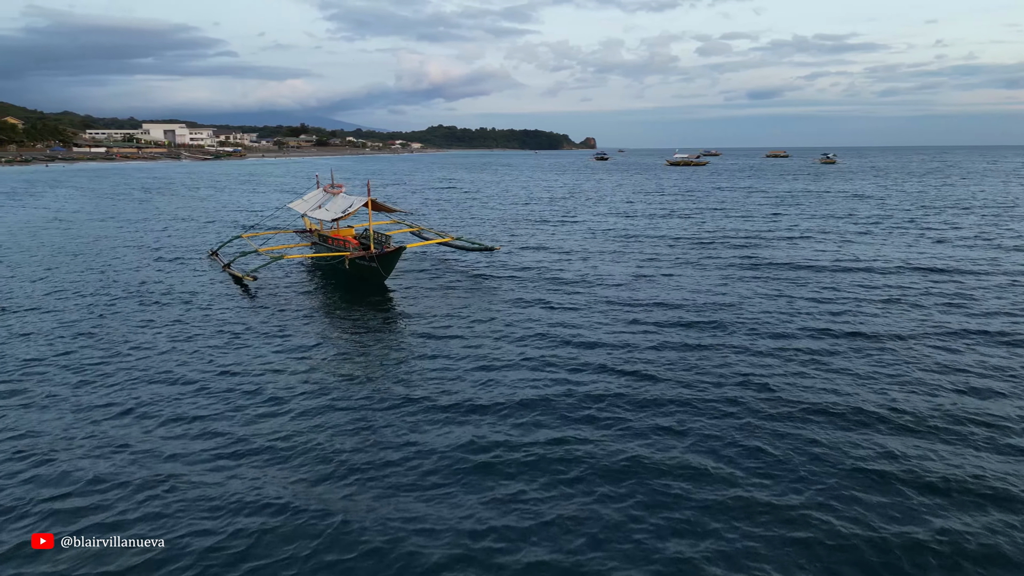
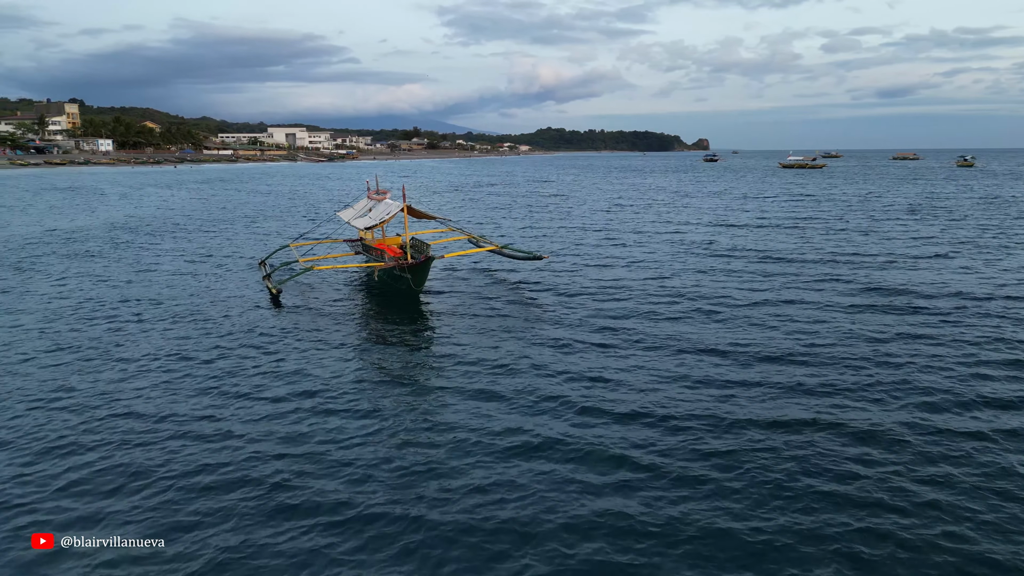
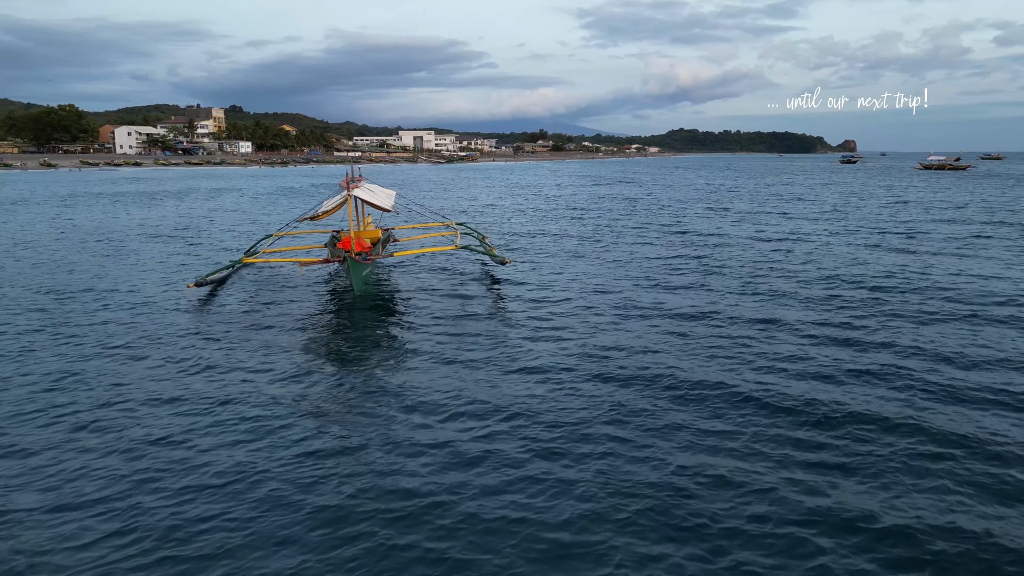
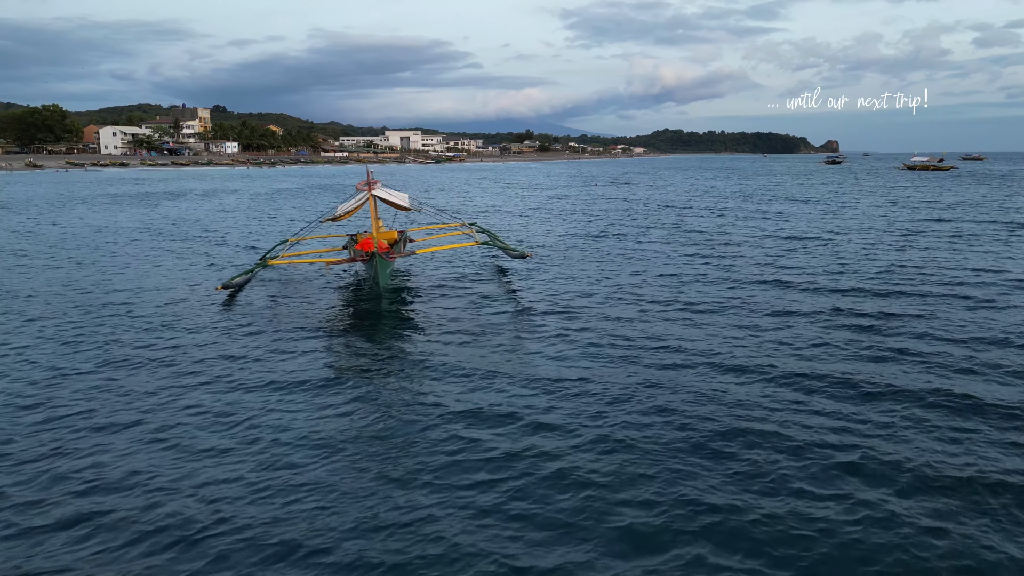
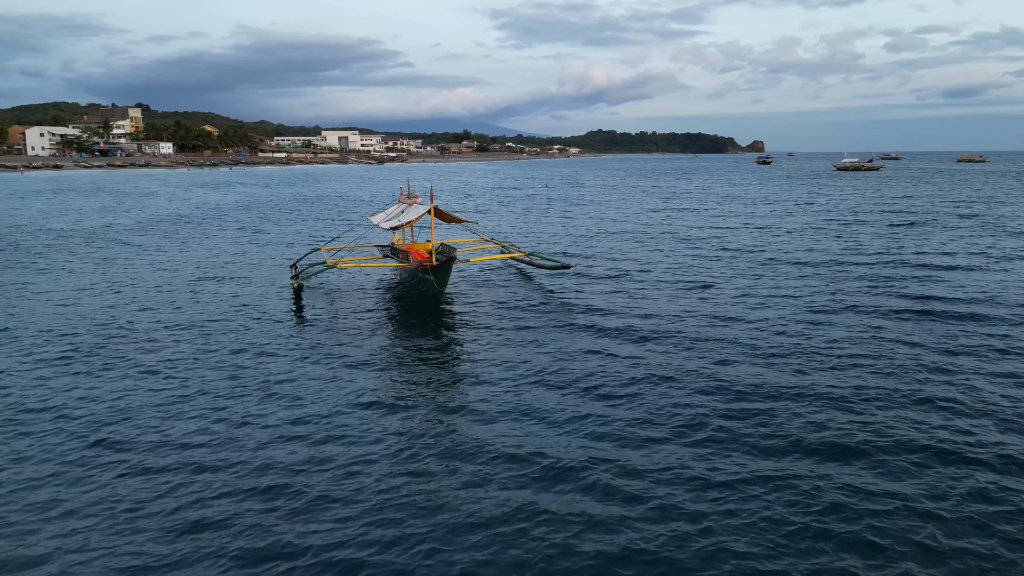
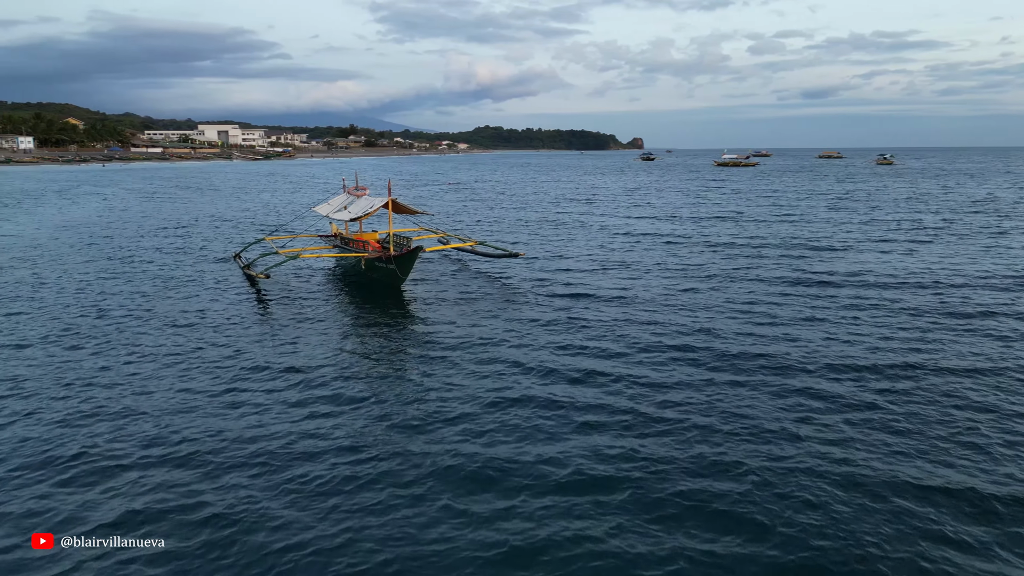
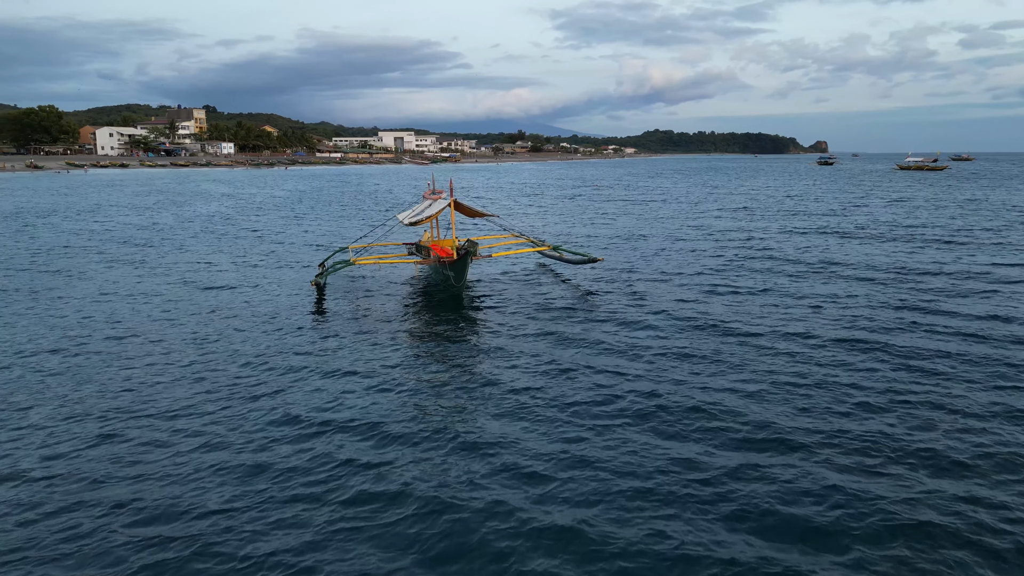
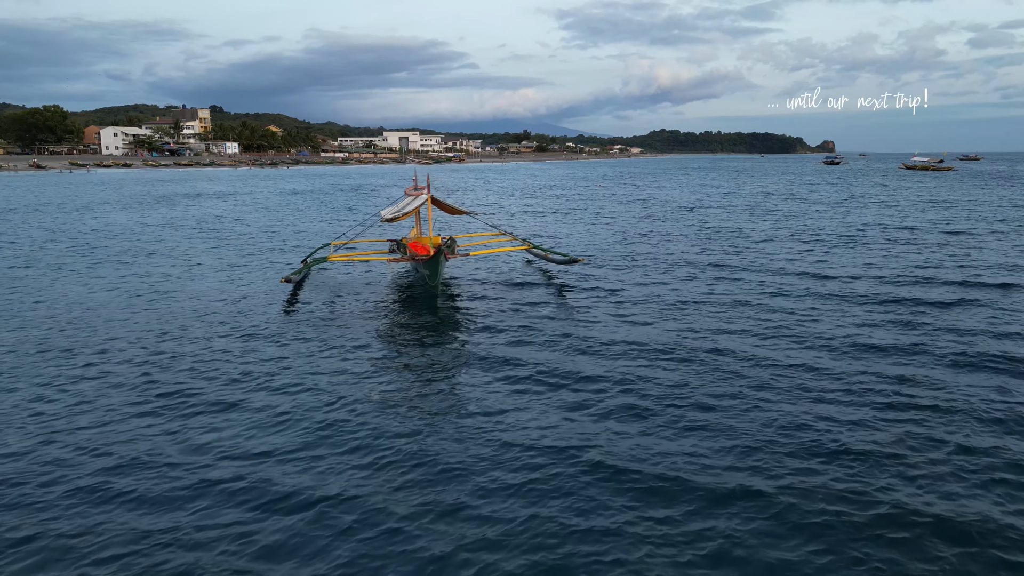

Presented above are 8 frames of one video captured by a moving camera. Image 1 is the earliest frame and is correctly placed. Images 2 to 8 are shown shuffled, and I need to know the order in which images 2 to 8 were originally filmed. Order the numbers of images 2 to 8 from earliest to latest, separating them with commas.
6, 2, 5, 7, 8, 4, 3
